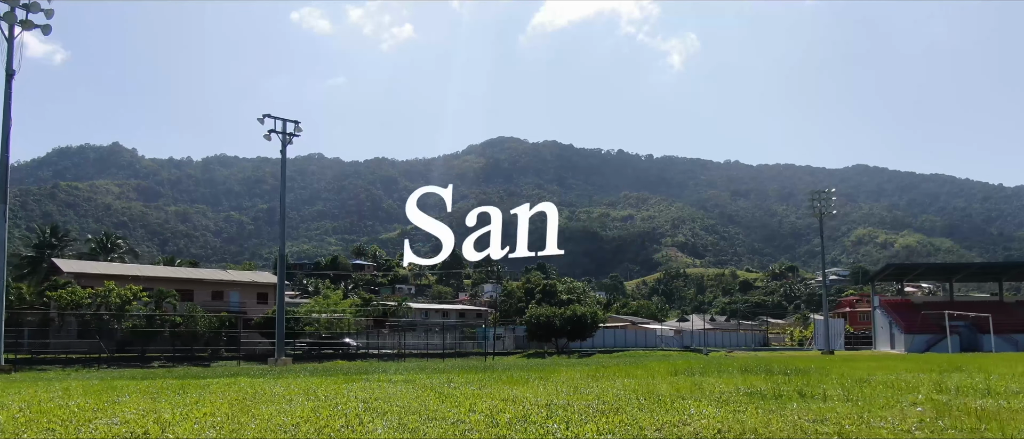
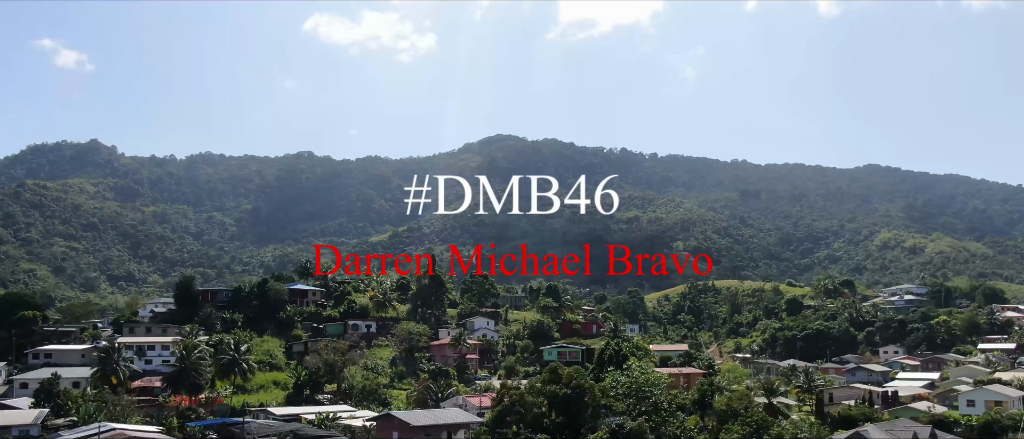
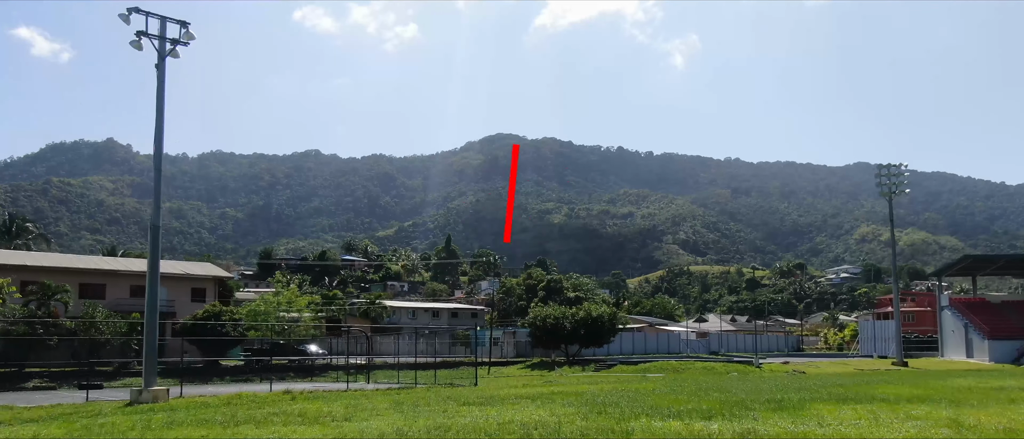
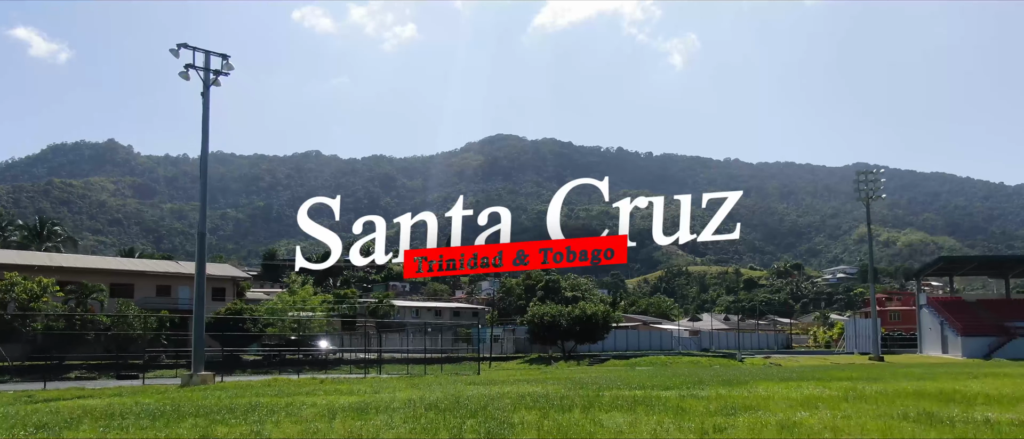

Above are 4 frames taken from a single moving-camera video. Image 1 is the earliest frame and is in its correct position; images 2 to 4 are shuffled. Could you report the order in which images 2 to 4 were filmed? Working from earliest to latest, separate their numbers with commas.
4, 3, 2
